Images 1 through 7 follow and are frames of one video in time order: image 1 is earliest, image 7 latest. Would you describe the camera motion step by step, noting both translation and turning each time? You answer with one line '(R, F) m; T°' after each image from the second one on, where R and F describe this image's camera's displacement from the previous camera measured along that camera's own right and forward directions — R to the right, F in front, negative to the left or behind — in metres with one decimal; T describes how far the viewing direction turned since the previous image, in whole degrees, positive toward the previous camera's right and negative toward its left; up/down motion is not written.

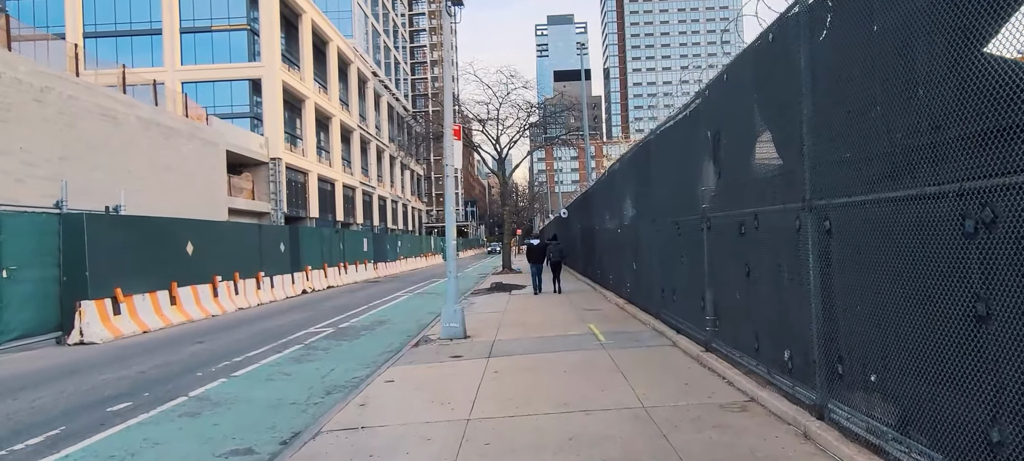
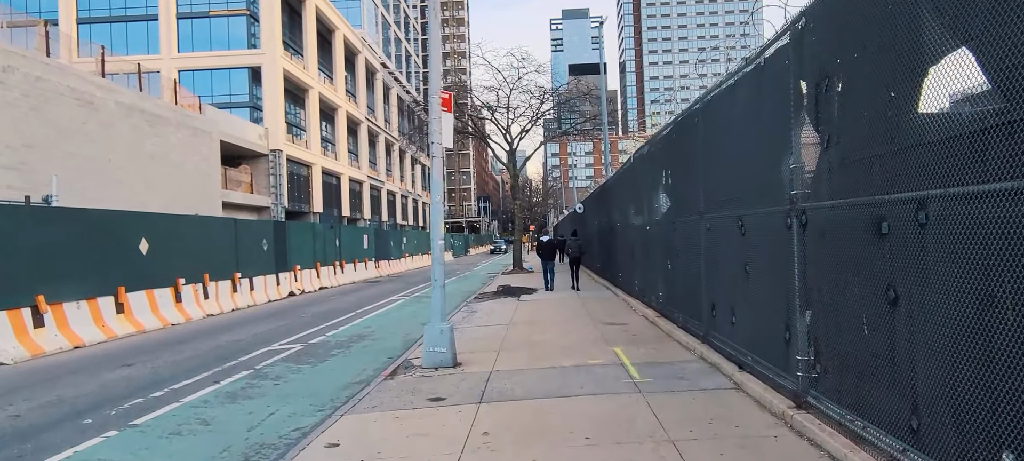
(+0.1, +2.5) m; -1°
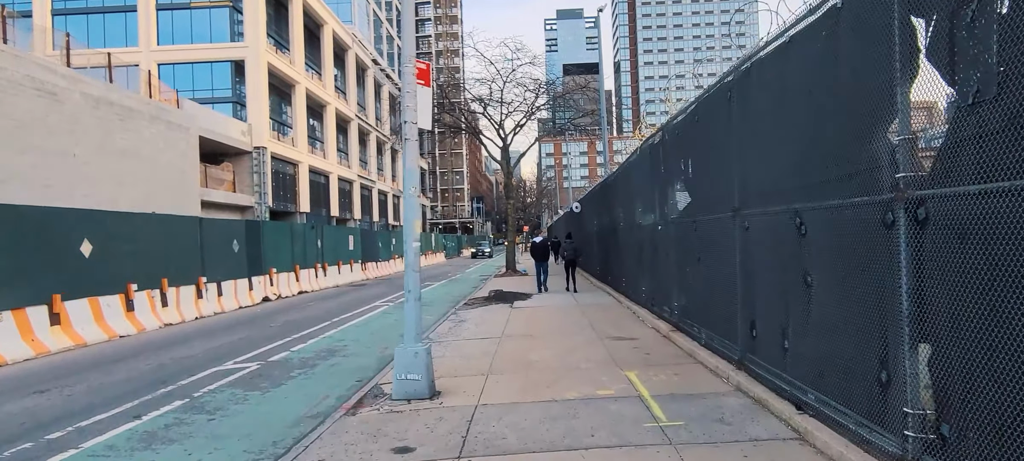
(0.0, +1.6) m; +1°
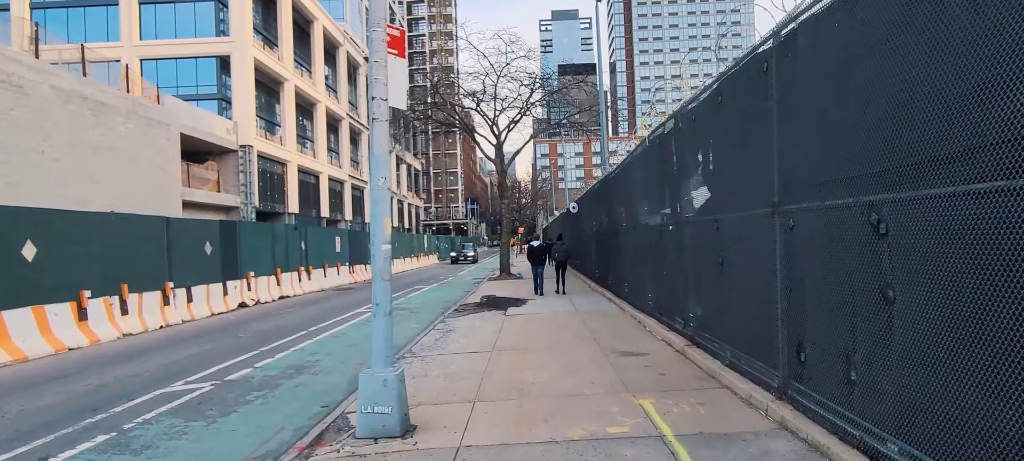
(0.0, +1.2) m; 0°
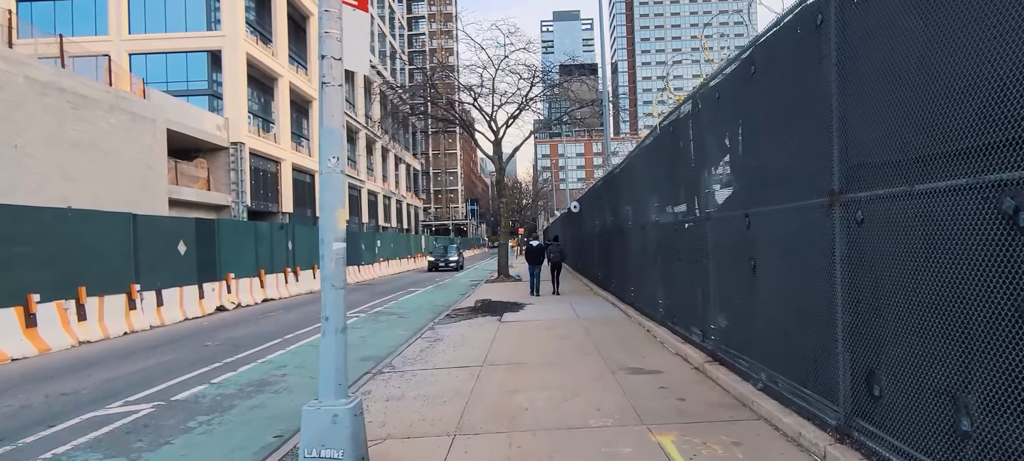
(+0.1, +1.2) m; 0°
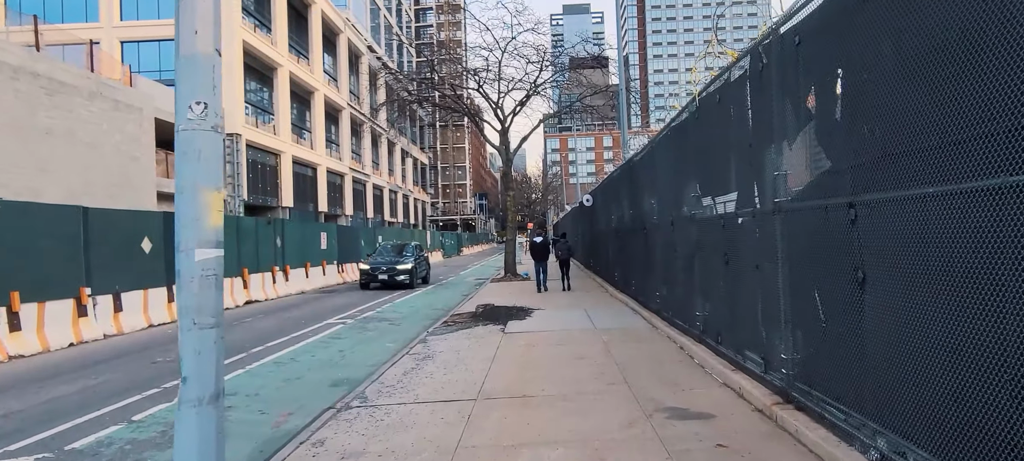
(+0.1, +1.9) m; -1°
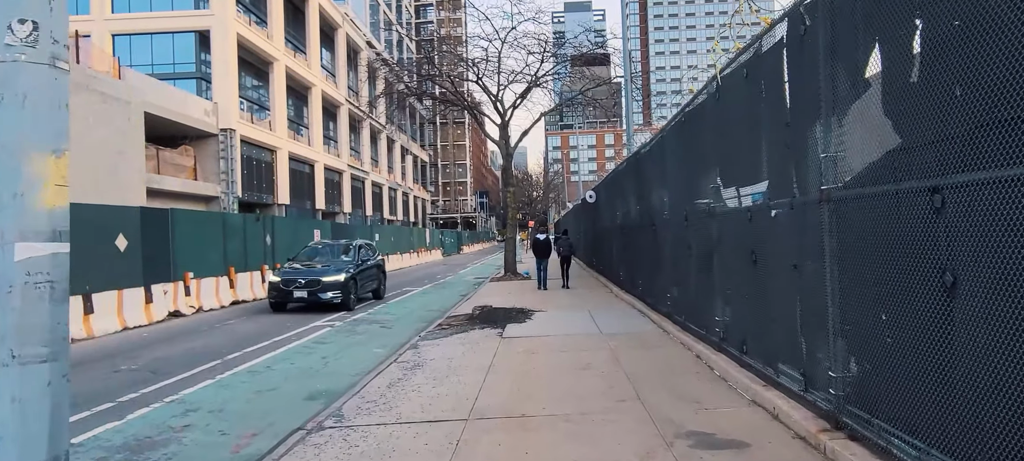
(0.0, +0.9) m; 0°
